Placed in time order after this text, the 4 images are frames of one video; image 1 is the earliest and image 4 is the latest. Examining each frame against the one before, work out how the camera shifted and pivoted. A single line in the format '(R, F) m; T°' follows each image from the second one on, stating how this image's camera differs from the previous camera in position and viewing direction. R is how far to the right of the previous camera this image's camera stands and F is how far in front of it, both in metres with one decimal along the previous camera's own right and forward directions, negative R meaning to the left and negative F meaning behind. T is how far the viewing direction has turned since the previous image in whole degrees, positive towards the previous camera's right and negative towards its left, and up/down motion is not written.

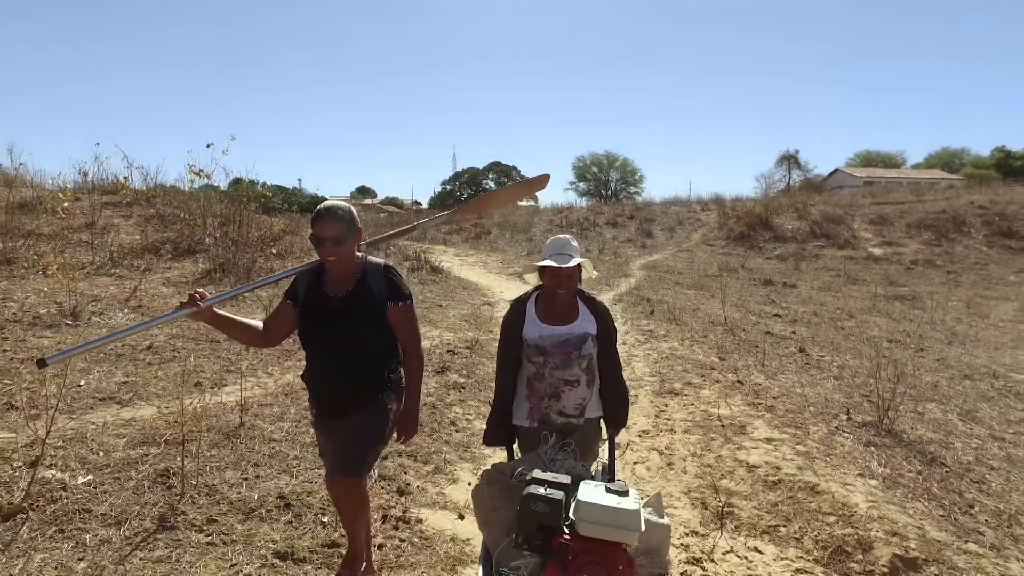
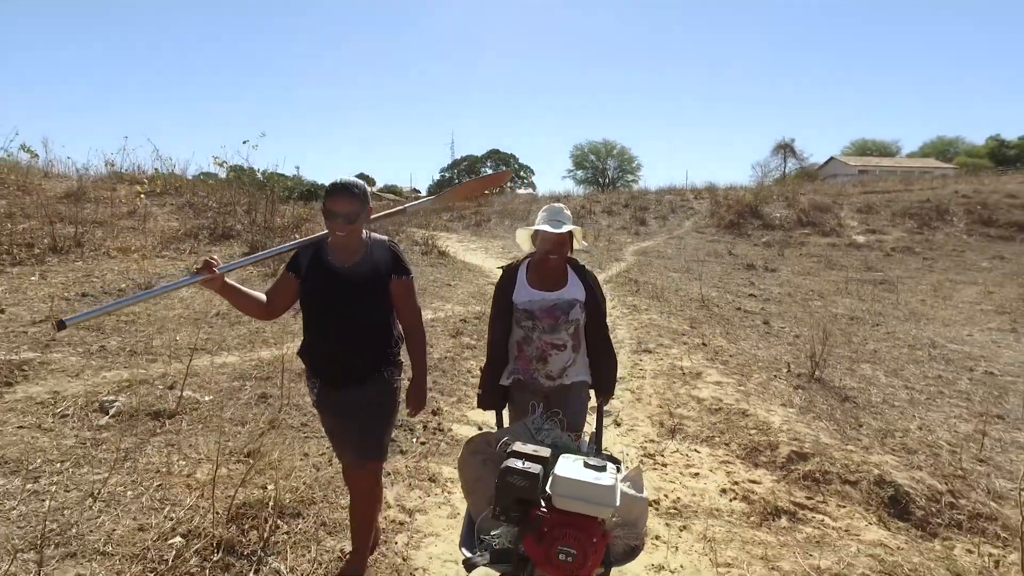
(-0.1, -1.2) m; 0°
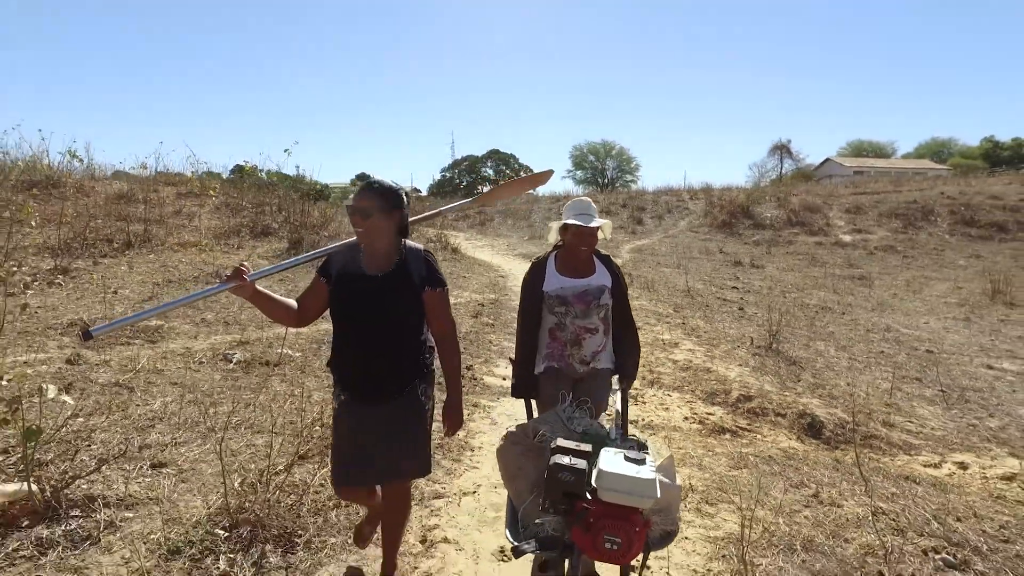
(-0.2, -1.4) m; 0°
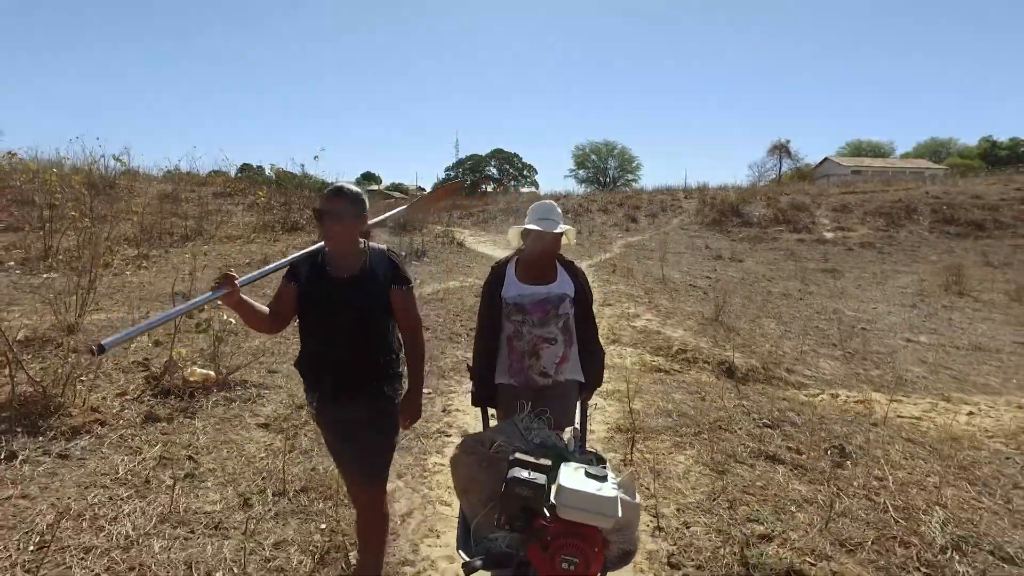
(+0.1, -1.8) m; 0°
